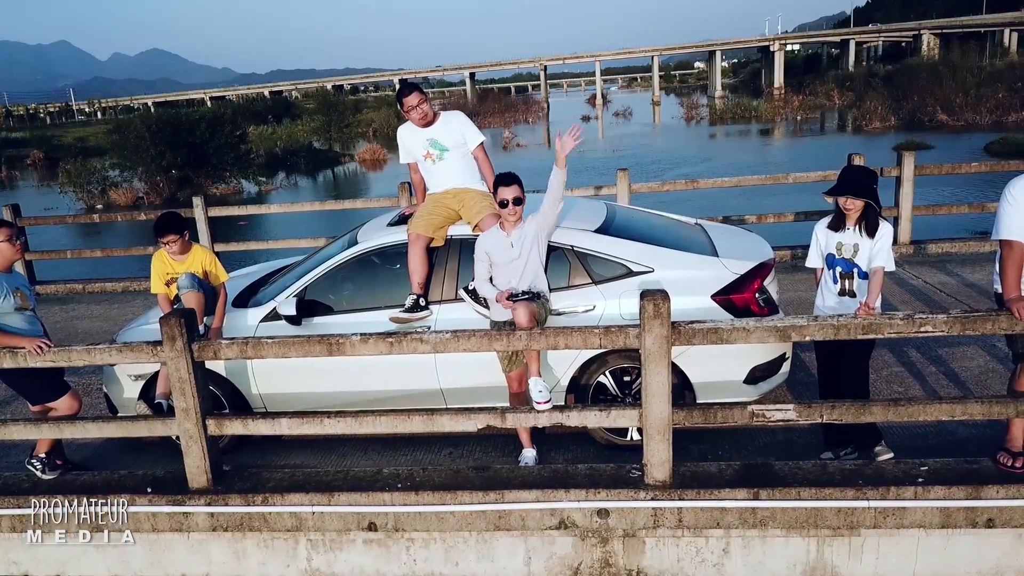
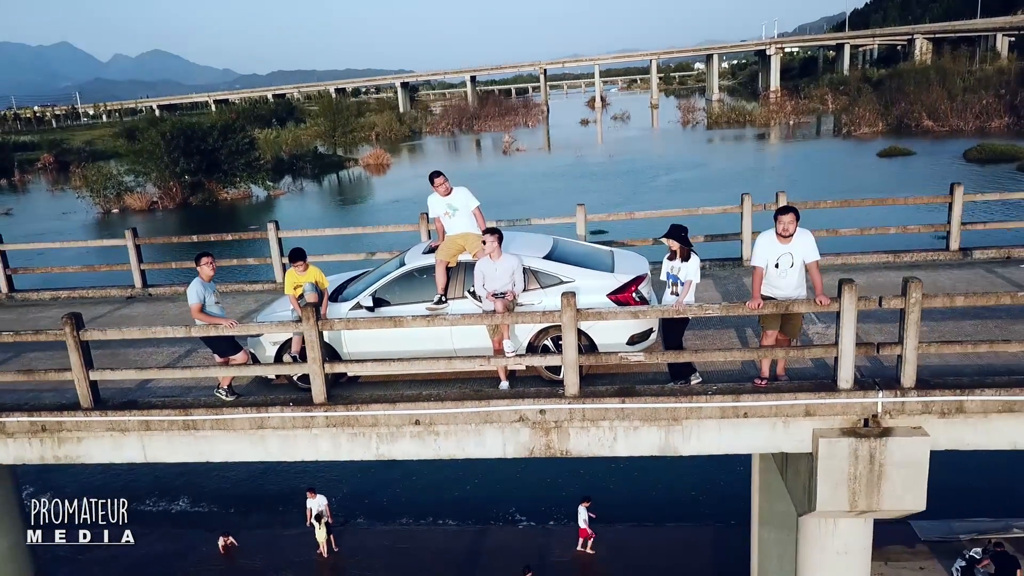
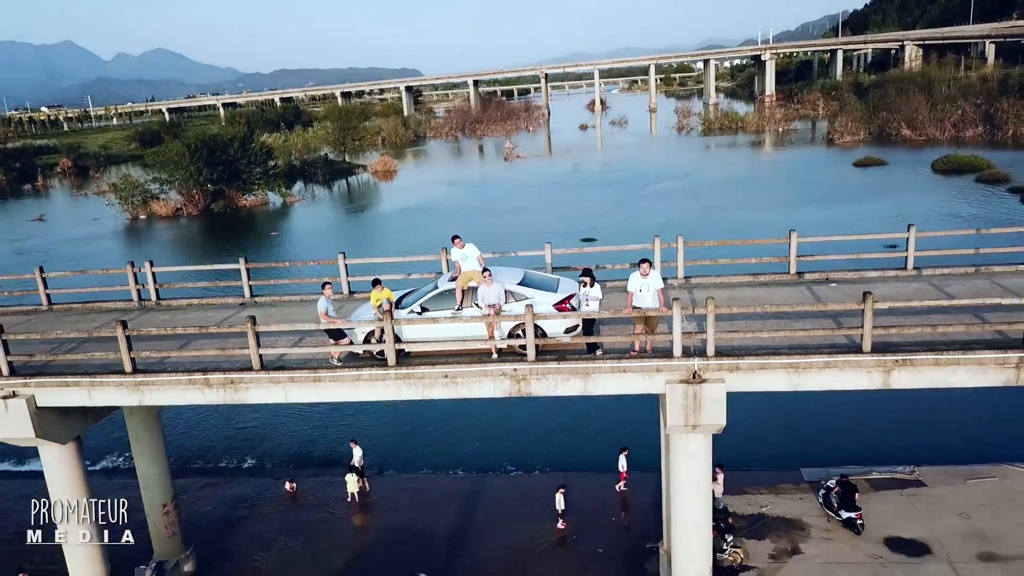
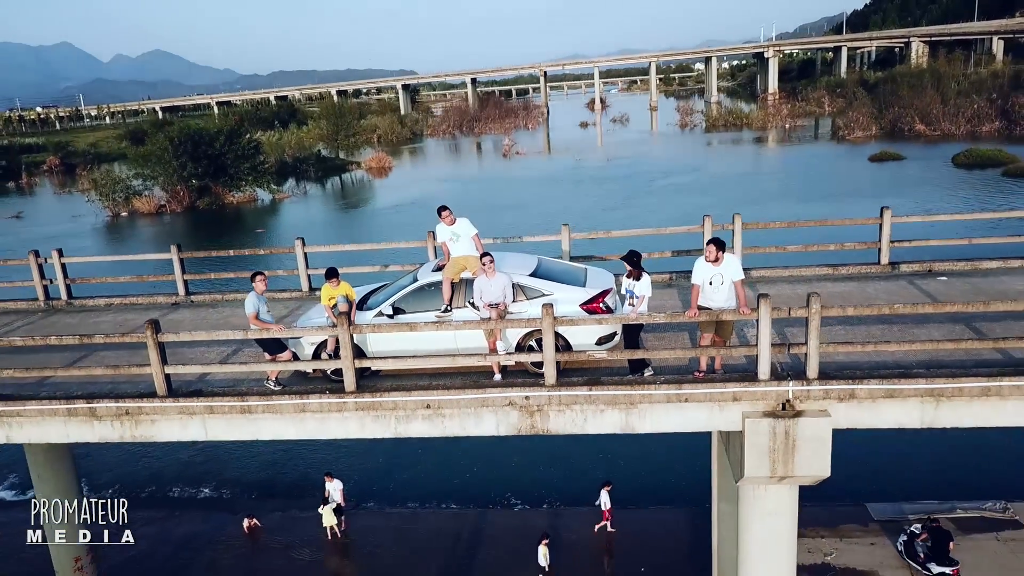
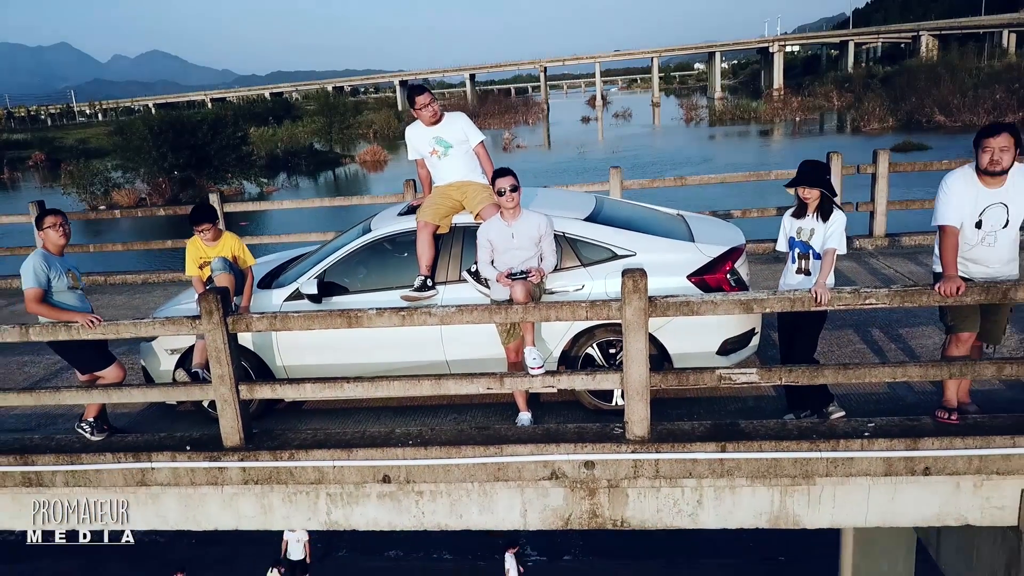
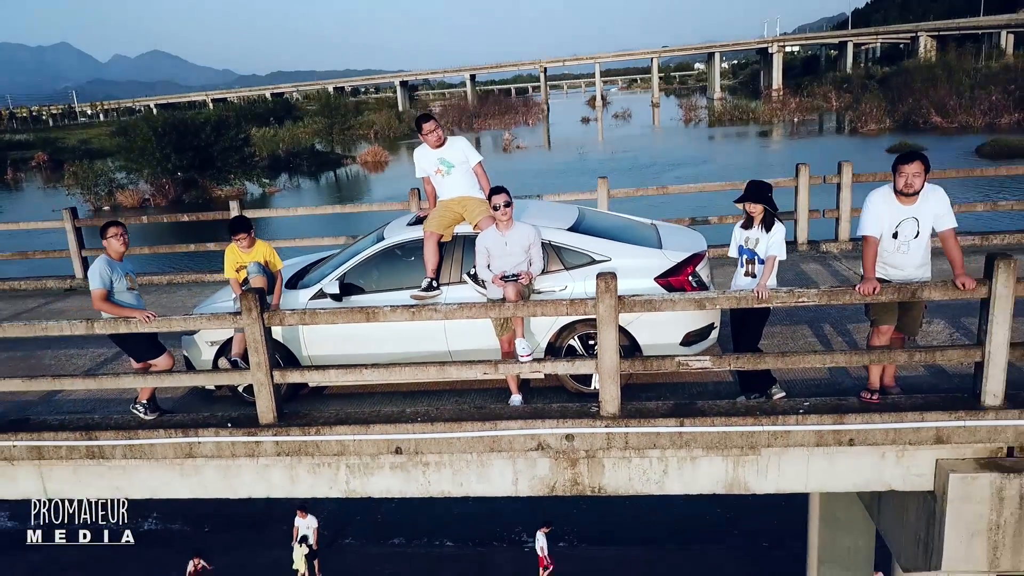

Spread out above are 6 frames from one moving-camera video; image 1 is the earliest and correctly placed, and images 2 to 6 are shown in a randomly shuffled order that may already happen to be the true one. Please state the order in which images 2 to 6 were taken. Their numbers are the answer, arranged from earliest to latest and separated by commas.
5, 6, 2, 4, 3
